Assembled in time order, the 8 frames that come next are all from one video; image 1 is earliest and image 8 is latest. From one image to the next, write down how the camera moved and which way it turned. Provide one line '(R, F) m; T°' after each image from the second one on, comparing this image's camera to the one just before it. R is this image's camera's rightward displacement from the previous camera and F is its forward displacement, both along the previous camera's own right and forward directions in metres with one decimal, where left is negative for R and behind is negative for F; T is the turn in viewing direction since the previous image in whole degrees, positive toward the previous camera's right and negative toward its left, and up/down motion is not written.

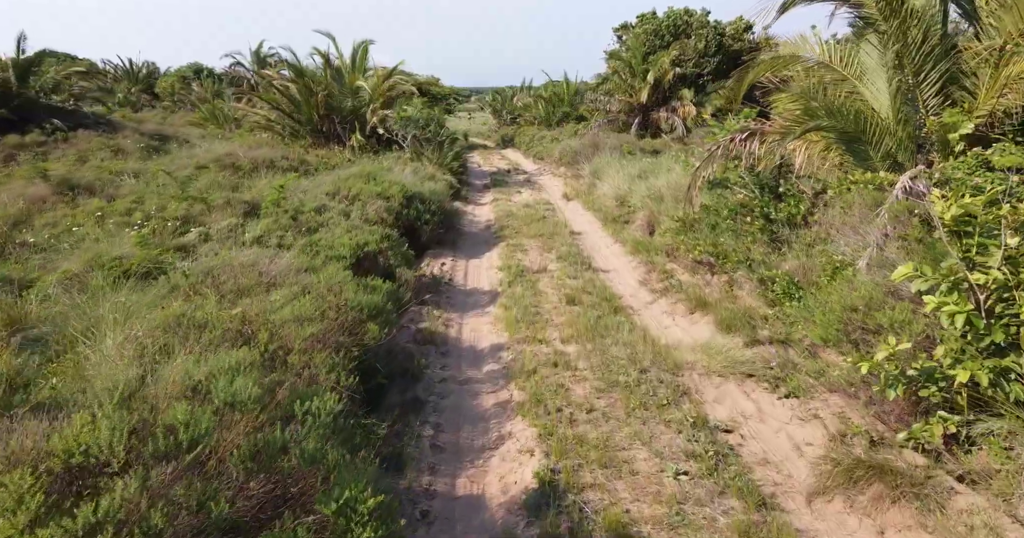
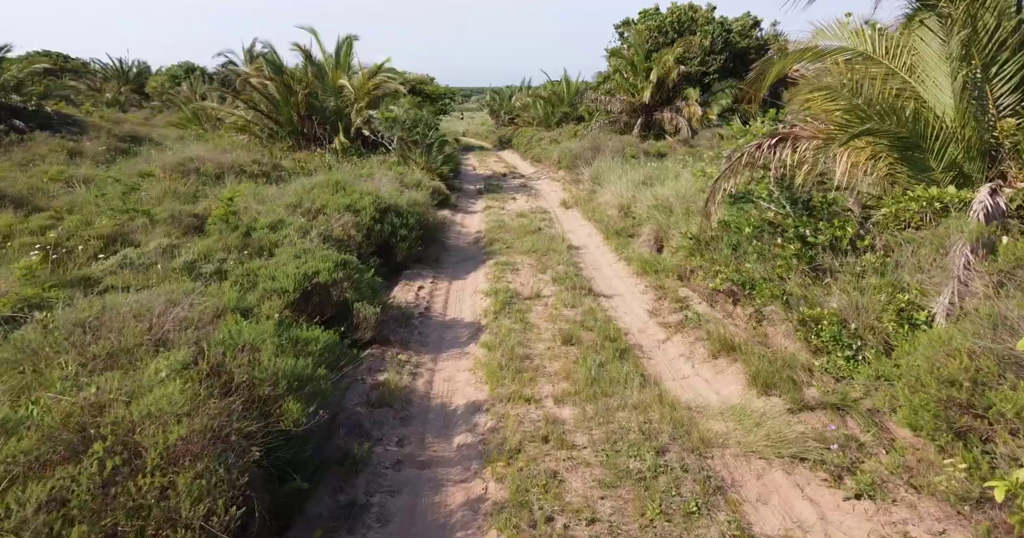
(+0.1, +1.3) m; 0°
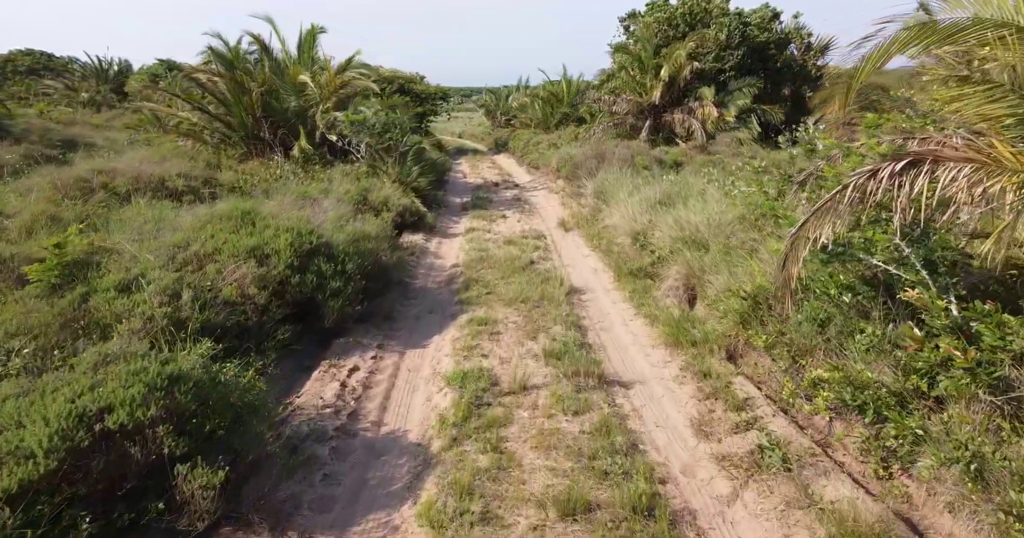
(+0.2, +2.6) m; 0°
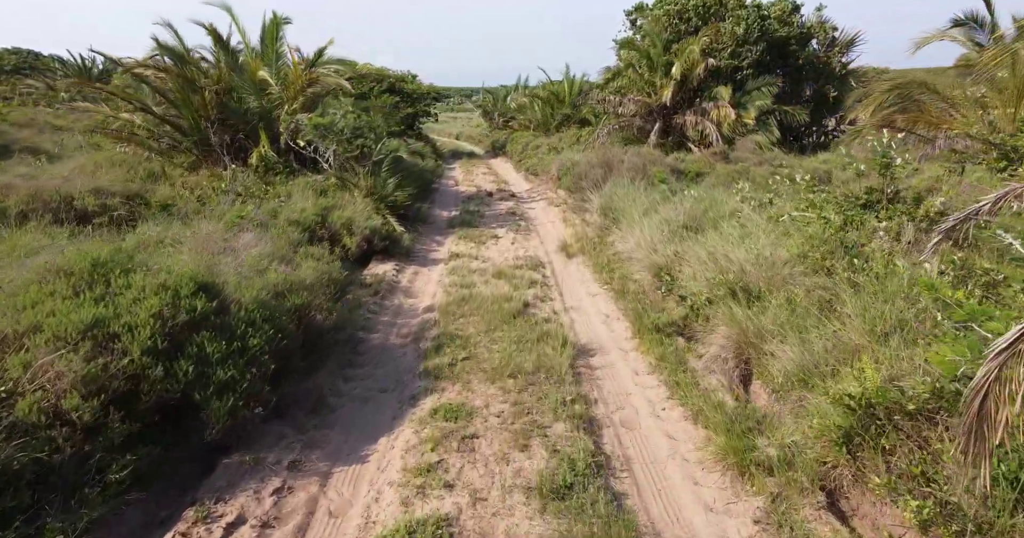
(+0.1, +2.1) m; 0°
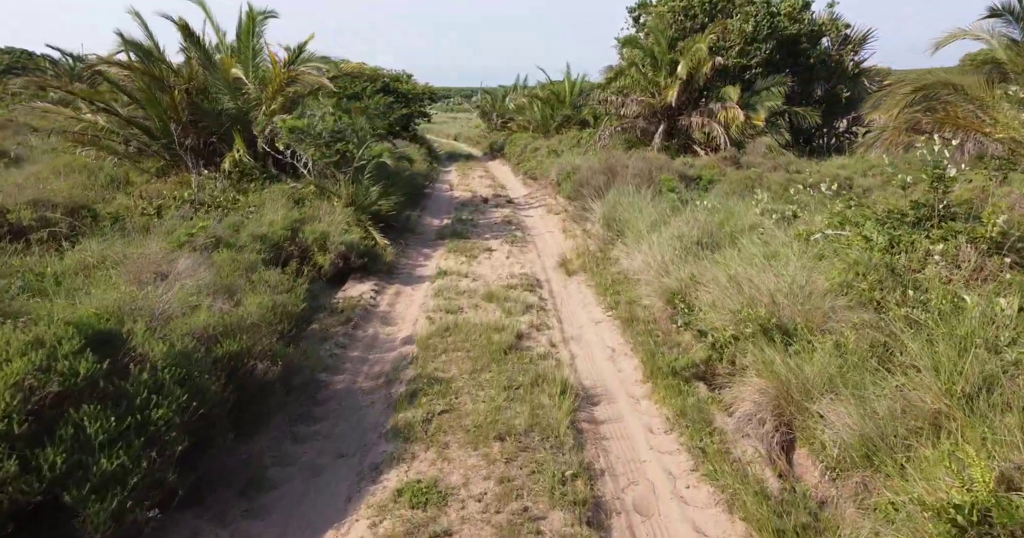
(+0.1, +1.0) m; 0°
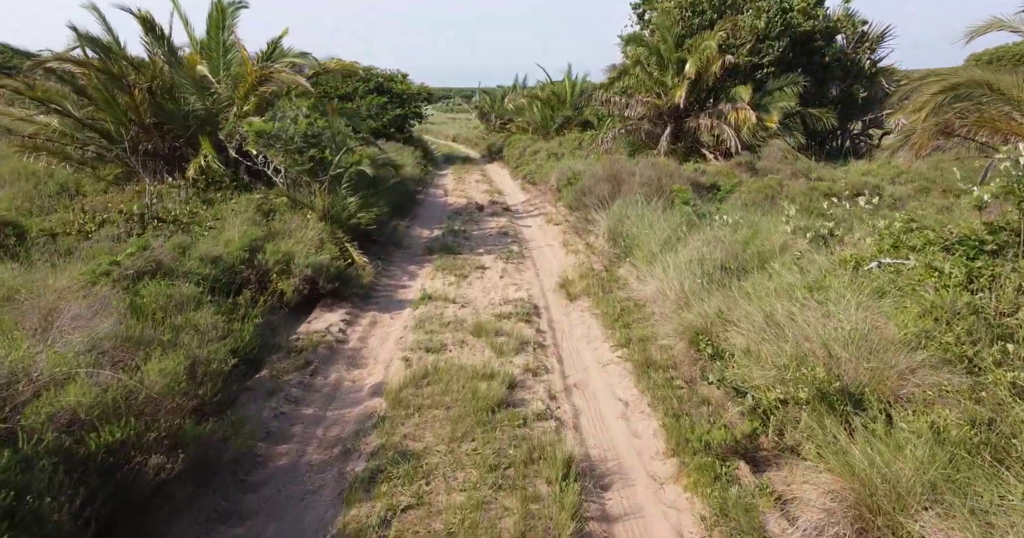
(+0.1, +1.2) m; 0°
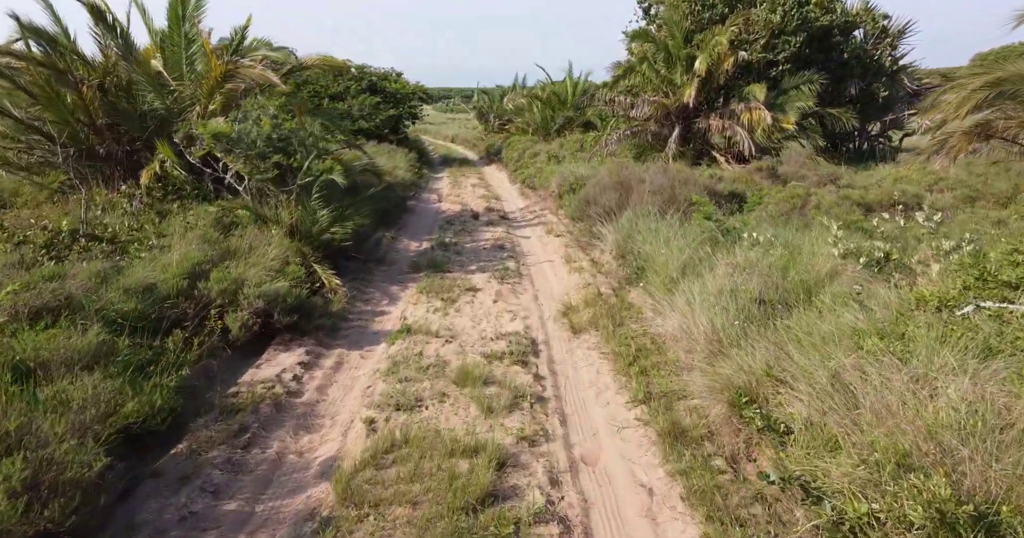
(+0.1, +1.3) m; 0°
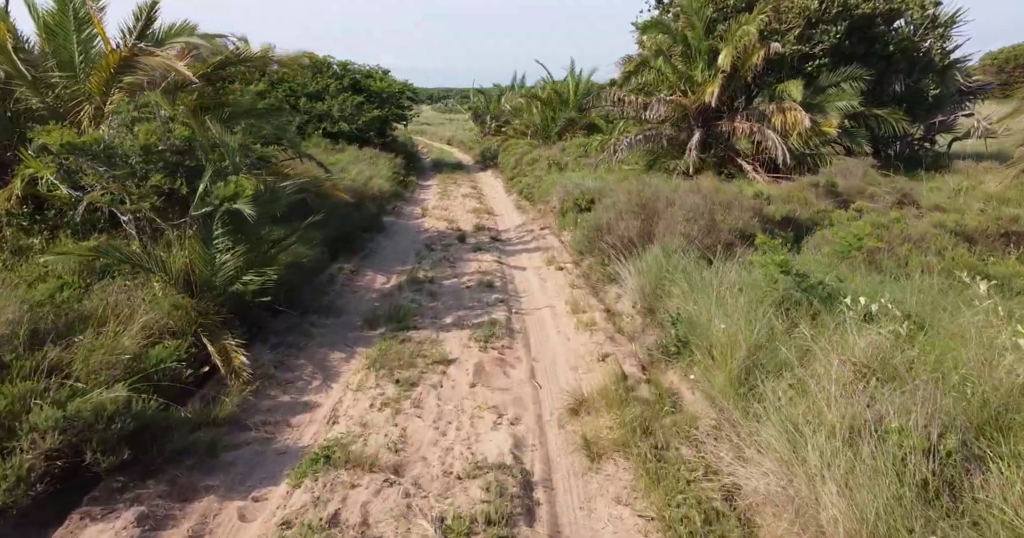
(+0.1, +2.6) m; 0°
